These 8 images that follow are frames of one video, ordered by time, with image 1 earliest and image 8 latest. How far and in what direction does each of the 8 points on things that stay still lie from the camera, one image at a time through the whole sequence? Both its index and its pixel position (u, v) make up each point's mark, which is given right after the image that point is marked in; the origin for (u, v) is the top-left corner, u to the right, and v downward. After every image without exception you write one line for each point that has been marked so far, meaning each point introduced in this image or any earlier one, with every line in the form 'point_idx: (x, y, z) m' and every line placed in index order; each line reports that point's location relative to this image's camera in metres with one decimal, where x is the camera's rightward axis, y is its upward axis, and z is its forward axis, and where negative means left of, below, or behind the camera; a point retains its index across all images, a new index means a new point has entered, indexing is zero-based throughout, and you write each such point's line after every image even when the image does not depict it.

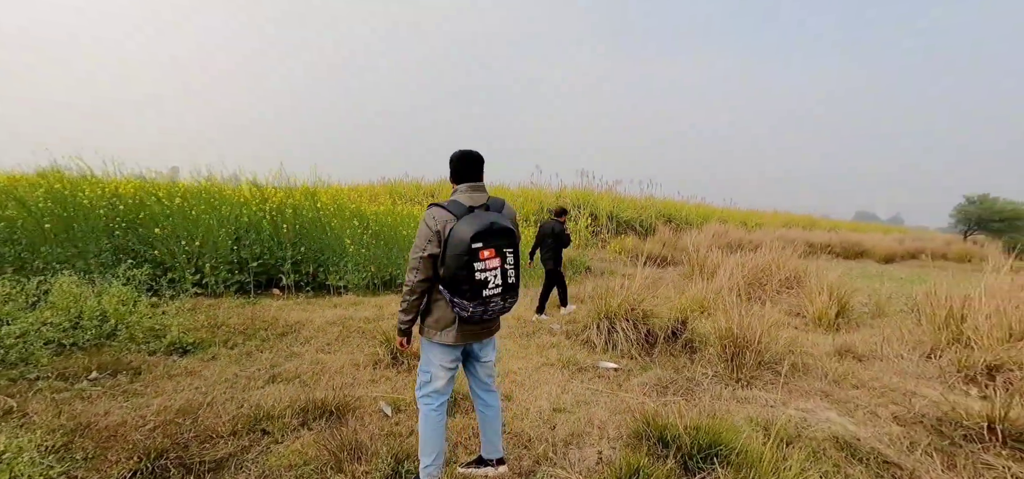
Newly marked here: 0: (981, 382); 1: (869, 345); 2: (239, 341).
0: (+3.9, -1.2, +4.1) m
1: (+3.9, -1.1, +5.3) m
2: (-2.1, -0.8, +3.8) m
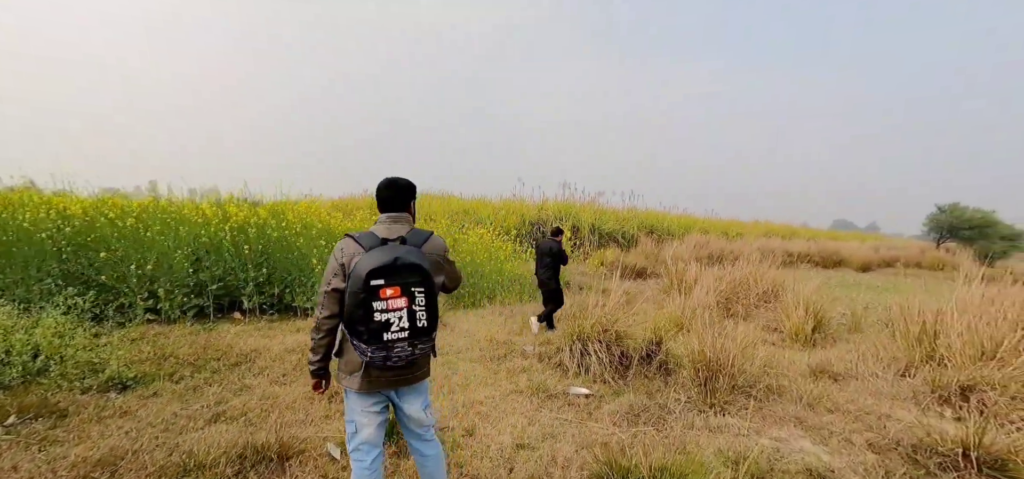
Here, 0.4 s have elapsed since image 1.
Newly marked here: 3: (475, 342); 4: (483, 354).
0: (+3.7, -1.4, +4.0) m
1: (+3.6, -1.3, +5.2) m
2: (-2.4, -1.0, +3.6) m
3: (-0.4, -1.2, +5.5) m
4: (-0.3, -1.2, +5.1) m
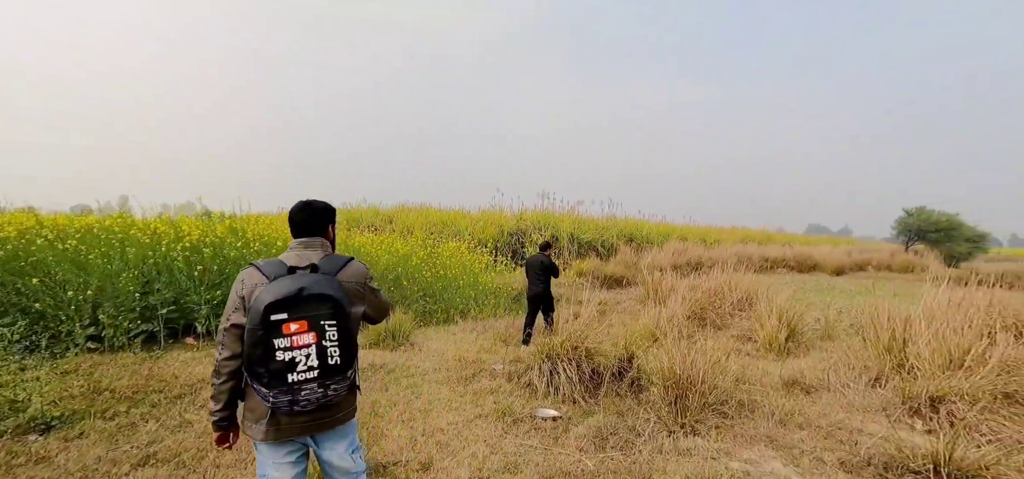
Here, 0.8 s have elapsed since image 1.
0: (+3.4, -1.4, +4.0) m
1: (+3.3, -1.4, +5.2) m
2: (-2.6, -1.2, +3.3) m
3: (-0.8, -1.3, +5.3) m
4: (-0.6, -1.4, +4.9) m
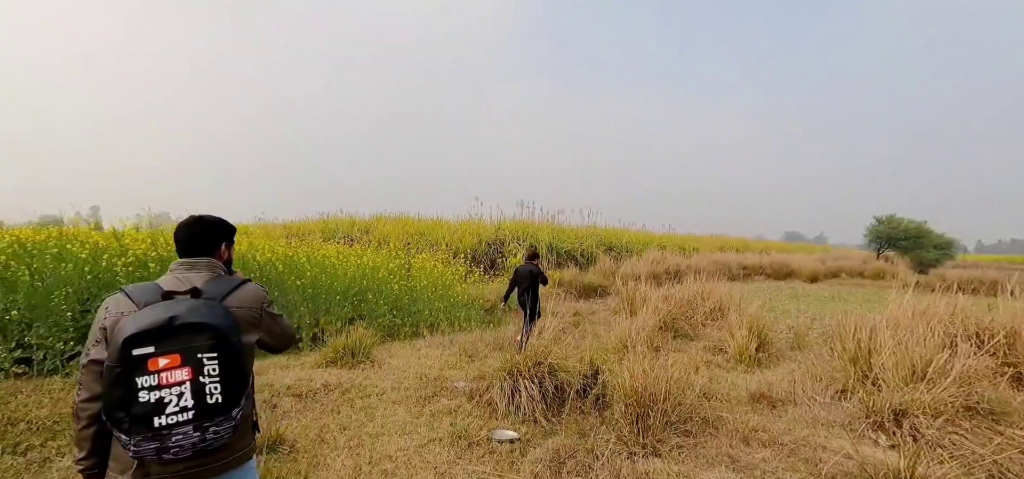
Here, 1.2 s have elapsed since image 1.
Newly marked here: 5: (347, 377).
0: (+3.0, -1.5, +3.9) m
1: (+2.9, -1.5, +5.1) m
2: (-3.0, -1.3, +3.0) m
3: (-1.1, -1.5, +5.1) m
4: (-1.0, -1.5, +4.7) m
5: (-1.7, -1.4, +4.9) m
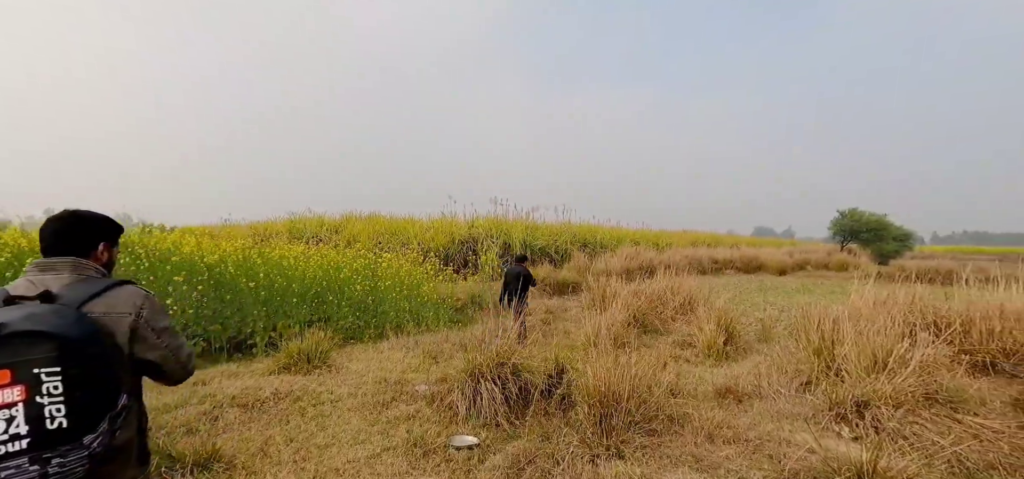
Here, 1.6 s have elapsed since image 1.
0: (+2.7, -1.5, +3.9) m
1: (+2.5, -1.5, +5.1) m
2: (-3.2, -1.3, +2.7) m
3: (-1.5, -1.5, +4.9) m
4: (-1.4, -1.5, +4.5) m
5: (-2.0, -1.4, +4.7) m
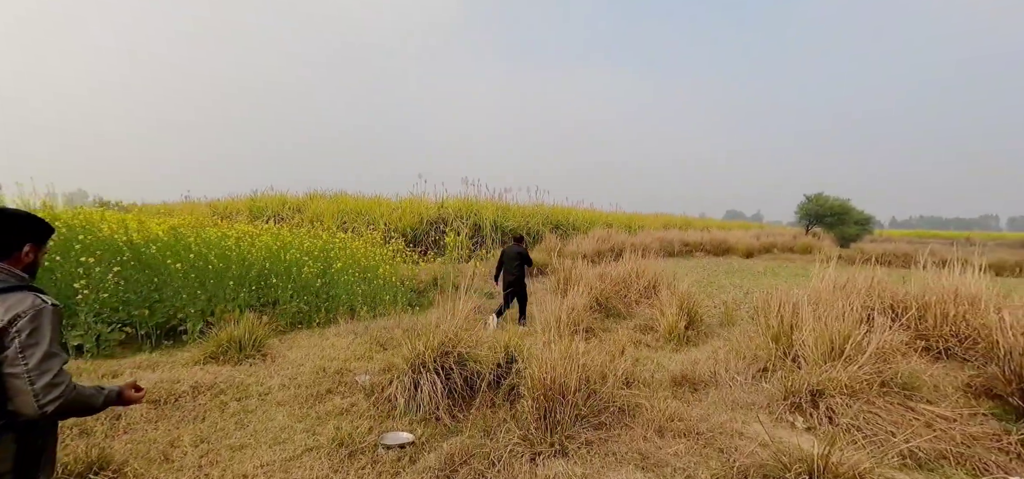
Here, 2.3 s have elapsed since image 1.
0: (+2.3, -1.3, +3.8) m
1: (+2.0, -1.3, +5.0) m
2: (-3.6, -1.2, +2.3) m
3: (-2.0, -1.3, +4.5) m
4: (-1.8, -1.3, +4.2) m
5: (-2.5, -1.2, +4.3) m
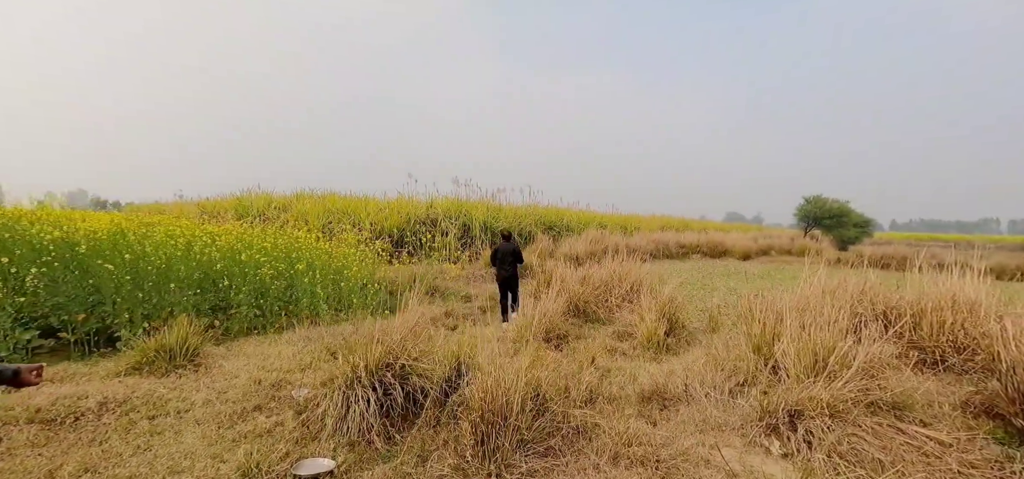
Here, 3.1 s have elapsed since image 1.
0: (+1.9, -1.3, +3.4) m
1: (+1.6, -1.3, +4.5) m
2: (-4.0, -1.1, +1.9) m
3: (-2.4, -1.3, +4.1) m
4: (-2.2, -1.3, +3.7) m
5: (-2.9, -1.2, +3.9) m
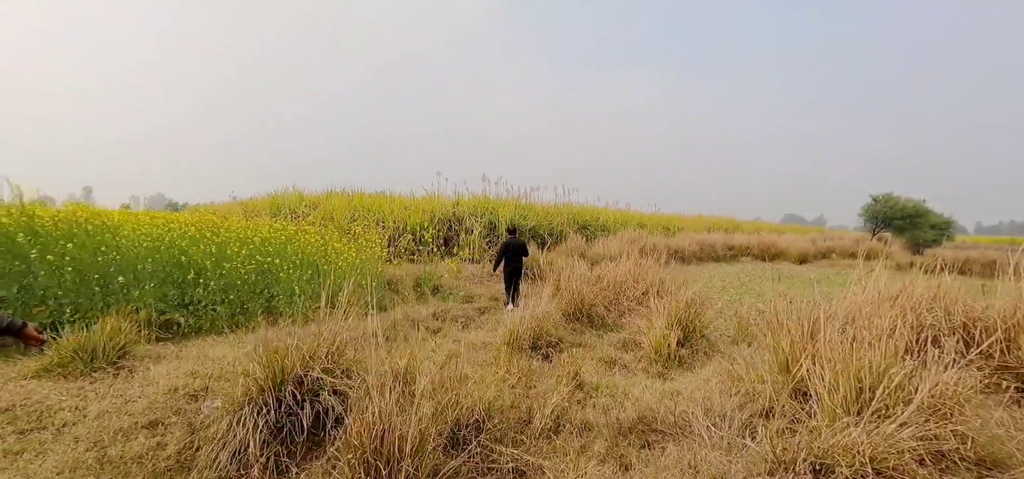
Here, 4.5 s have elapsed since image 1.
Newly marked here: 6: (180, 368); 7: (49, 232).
0: (+1.4, -1.3, +2.4) m
1: (+1.3, -1.2, +3.6) m
2: (-4.6, -1.0, +1.5) m
3: (-2.8, -1.2, +3.5) m
4: (-2.6, -1.2, +3.2) m
5: (-3.3, -1.1, +3.3) m
6: (-2.8, -1.1, +4.1) m
7: (-5.3, +0.1, +5.6) m
